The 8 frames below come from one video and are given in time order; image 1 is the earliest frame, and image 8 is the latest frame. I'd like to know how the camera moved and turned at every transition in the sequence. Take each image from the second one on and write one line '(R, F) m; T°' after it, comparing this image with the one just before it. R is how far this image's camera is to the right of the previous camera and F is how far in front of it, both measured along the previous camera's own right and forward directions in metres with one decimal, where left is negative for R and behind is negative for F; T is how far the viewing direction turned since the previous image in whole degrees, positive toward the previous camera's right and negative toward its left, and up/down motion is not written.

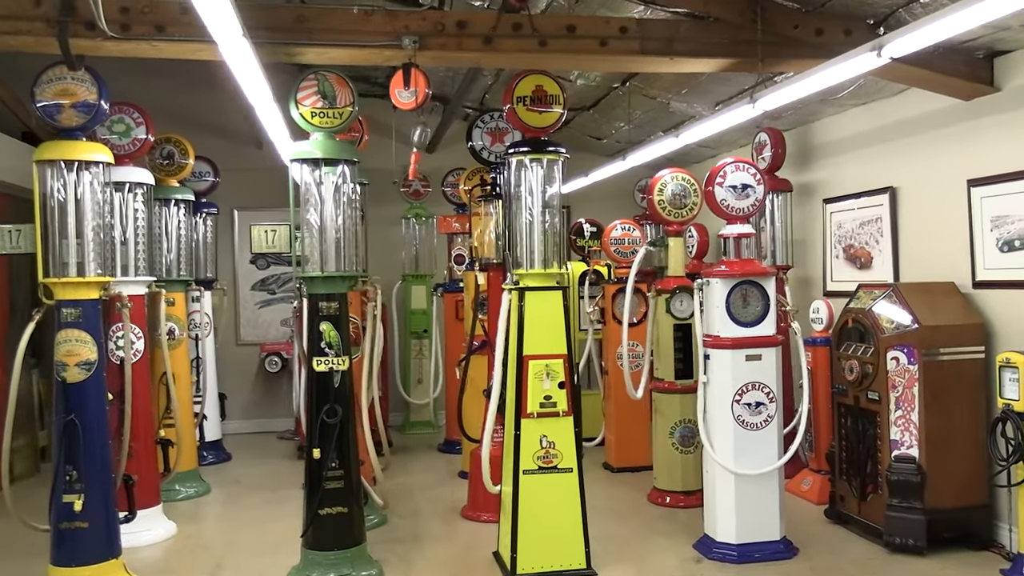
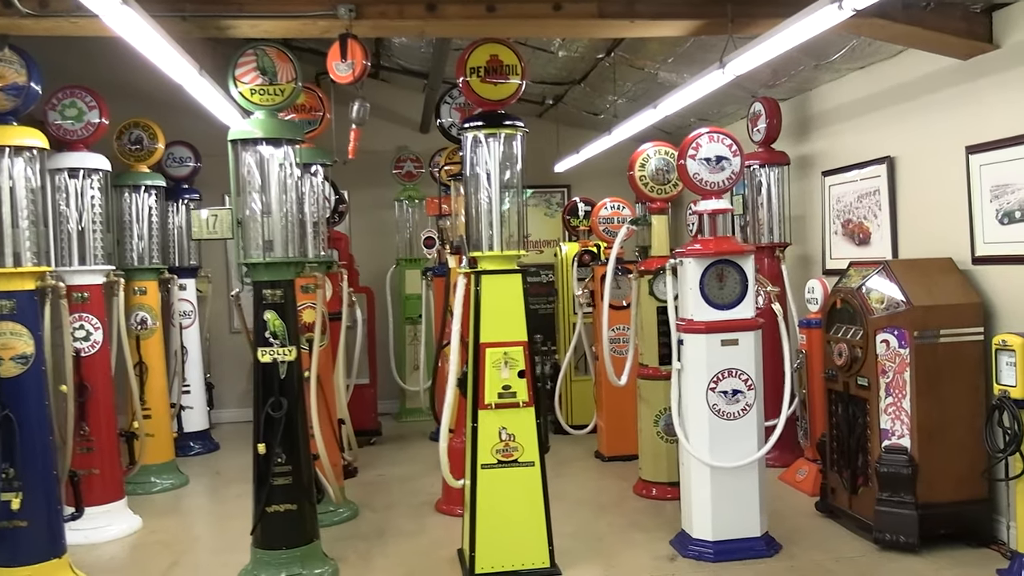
(+0.4, +0.2) m; -3°
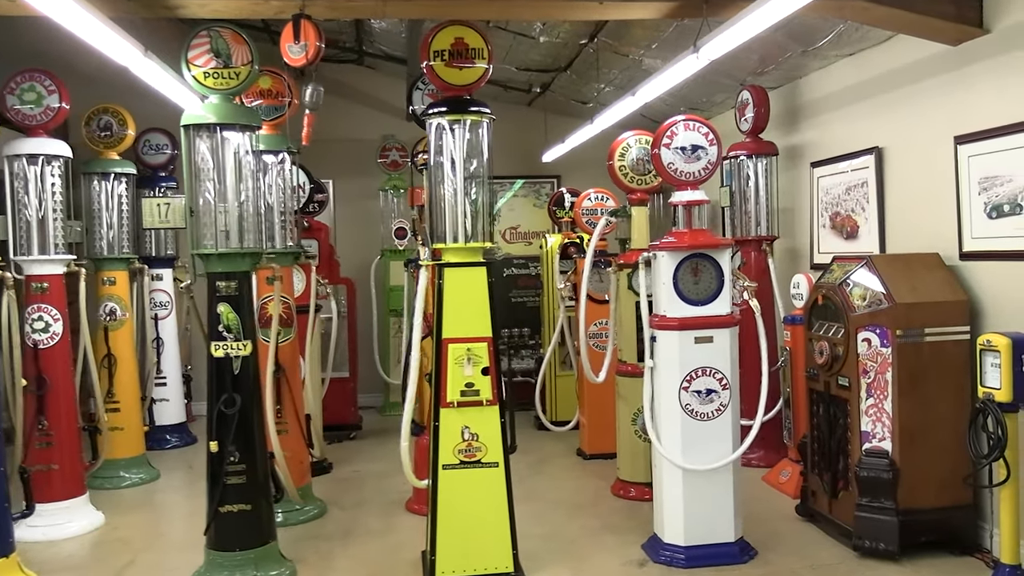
(+0.2, +0.2) m; -1°
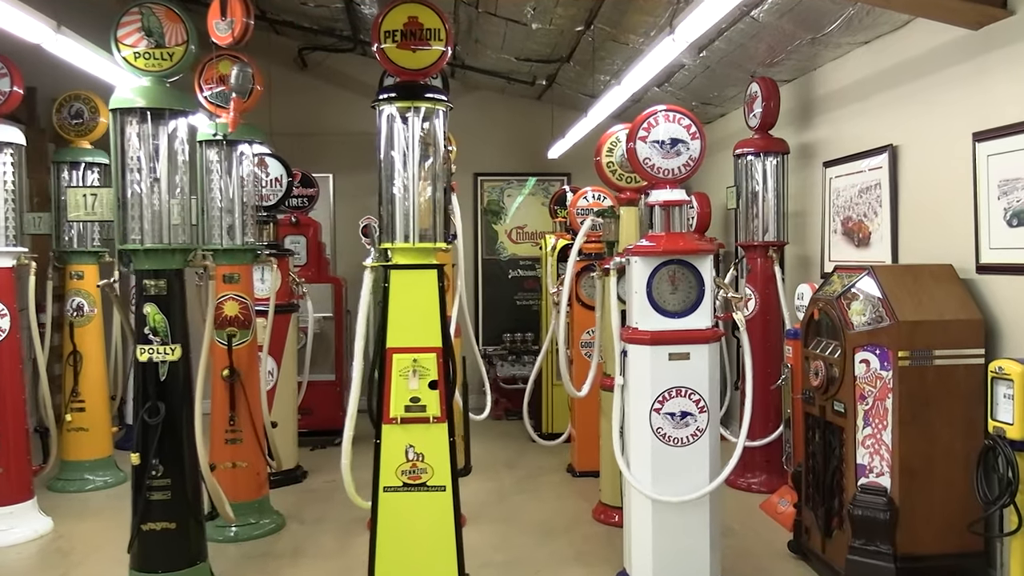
(+0.3, +0.4) m; -3°
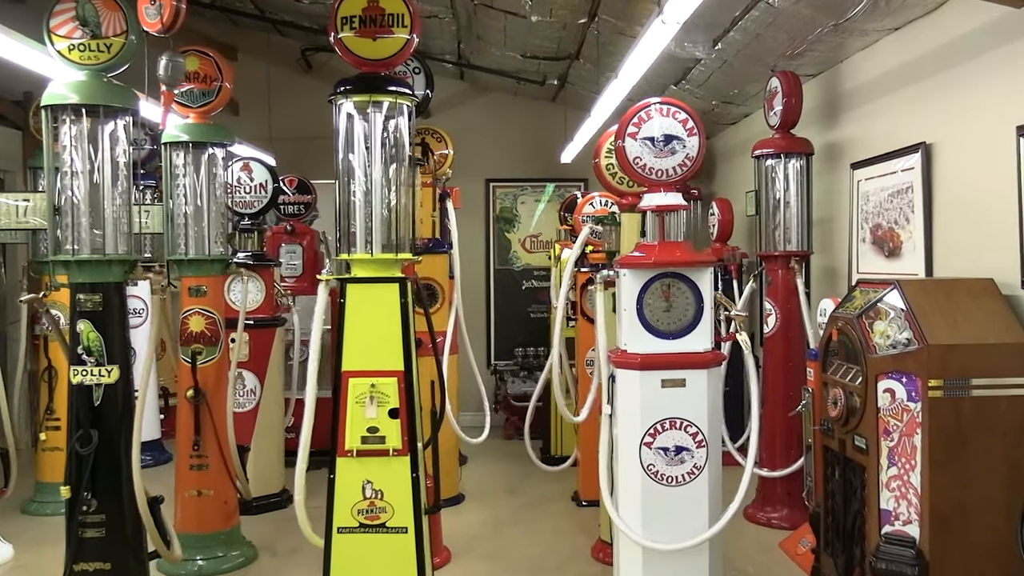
(+0.2, +0.4) m; -3°
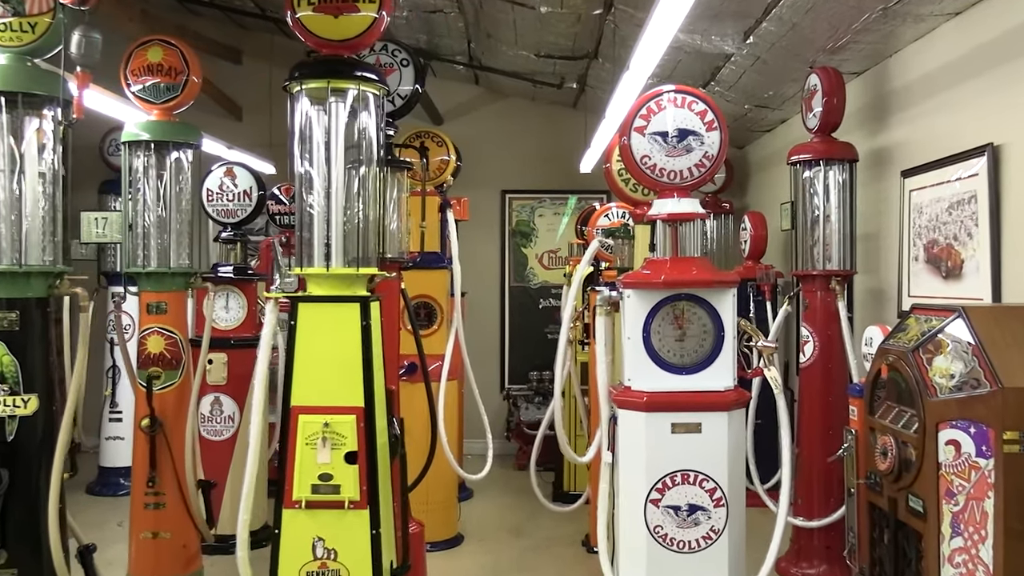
(+0.2, +0.5) m; -2°
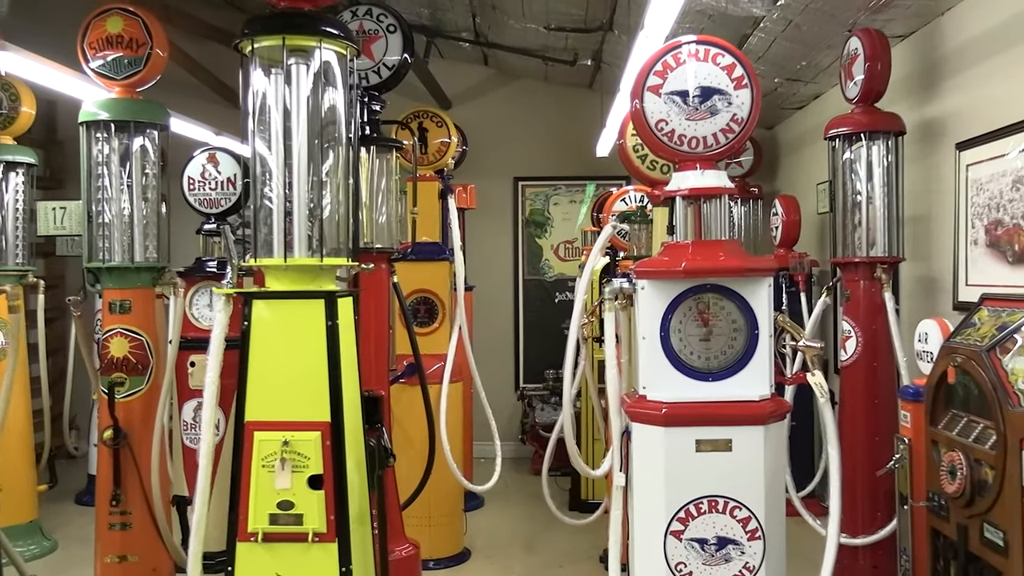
(+0.1, +0.4) m; -2°
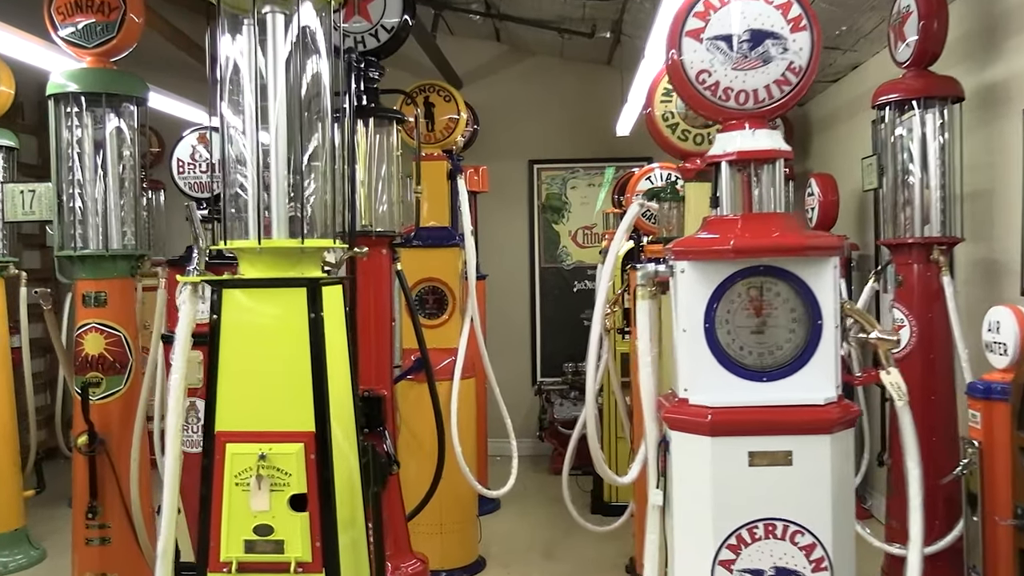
(0.0, +0.3) m; -1°
